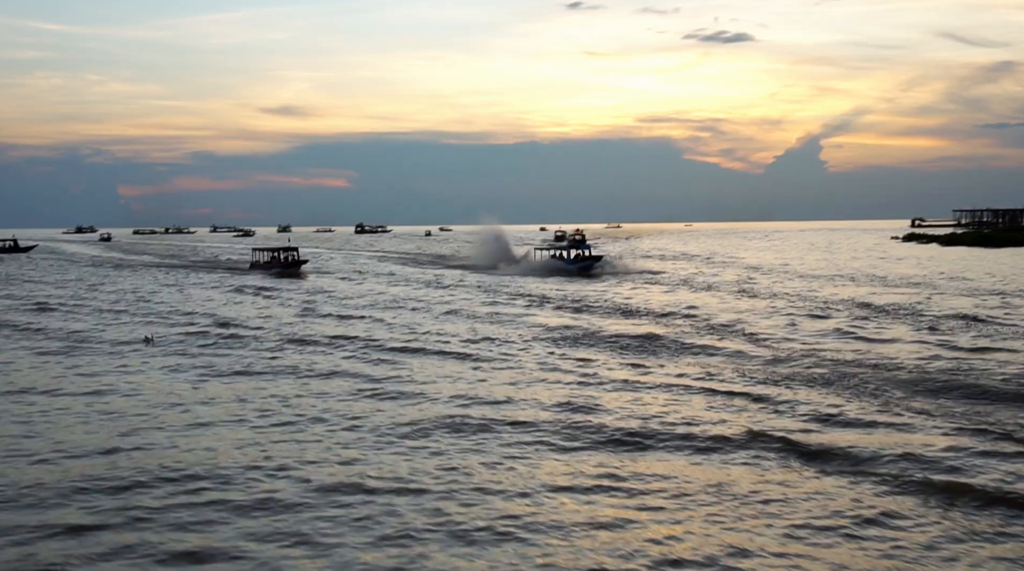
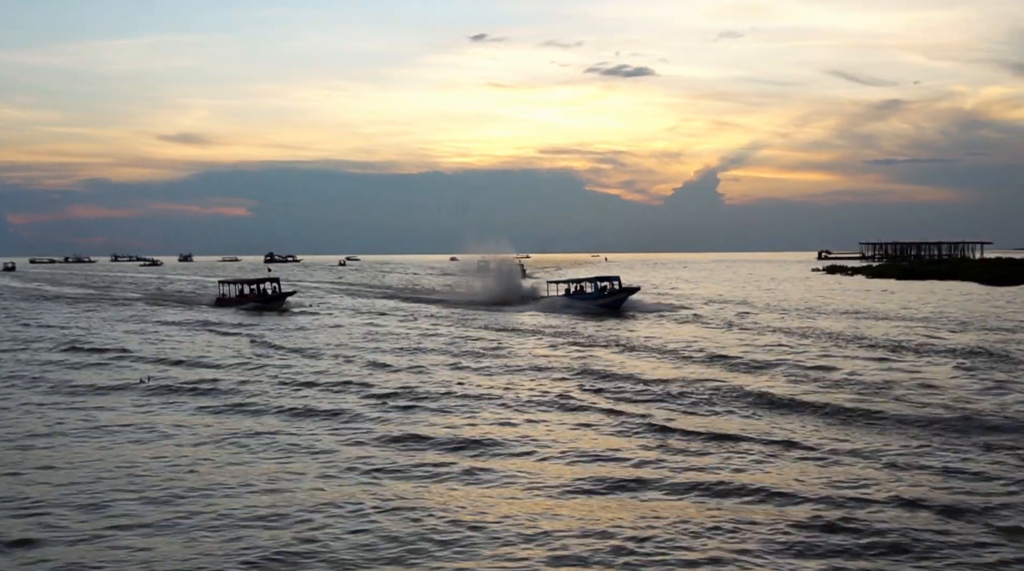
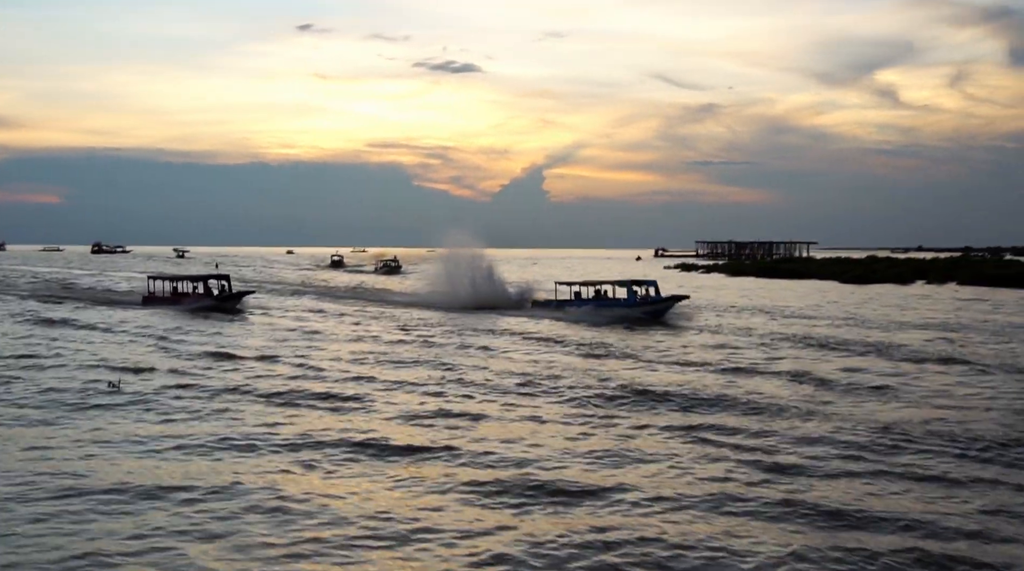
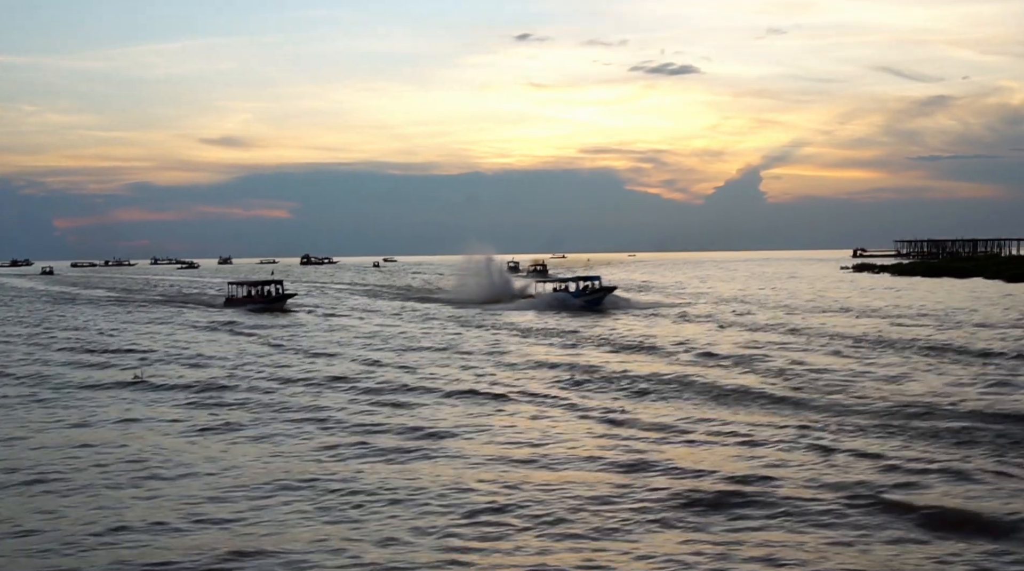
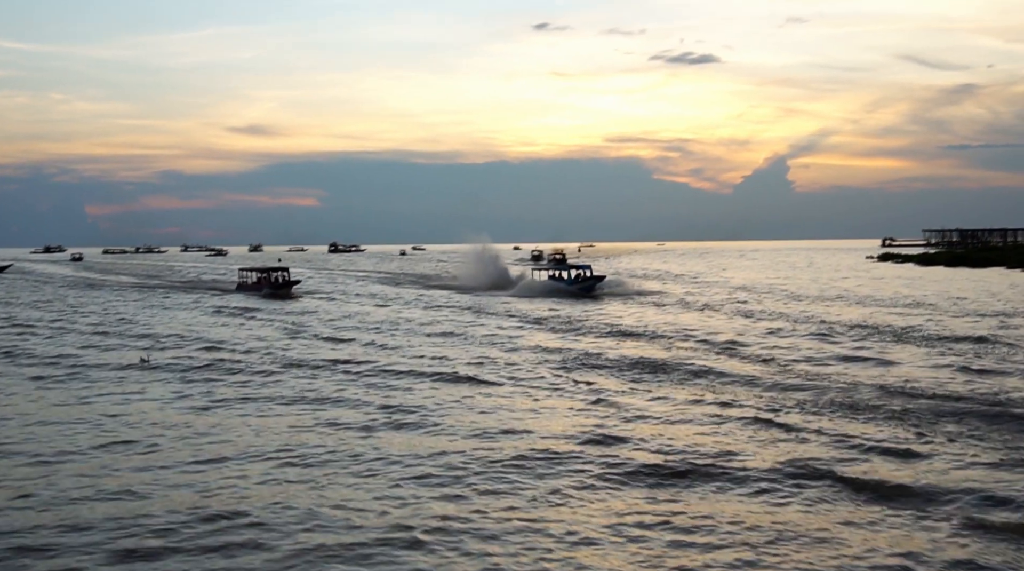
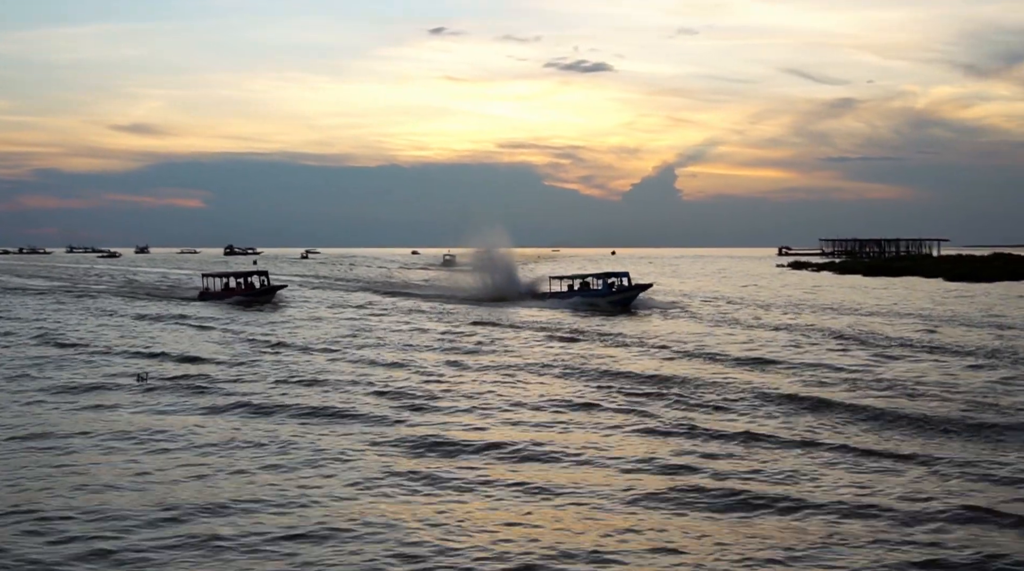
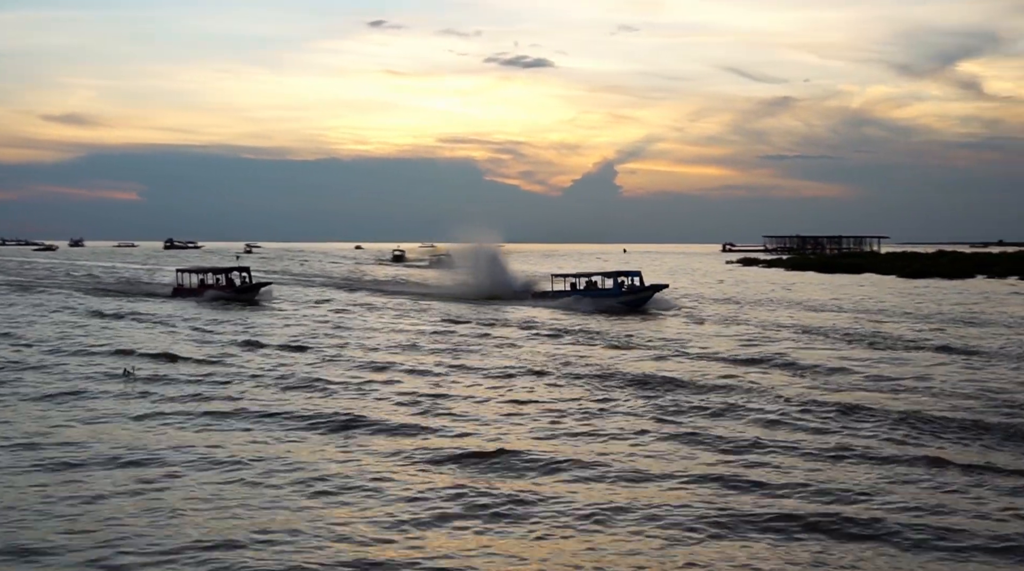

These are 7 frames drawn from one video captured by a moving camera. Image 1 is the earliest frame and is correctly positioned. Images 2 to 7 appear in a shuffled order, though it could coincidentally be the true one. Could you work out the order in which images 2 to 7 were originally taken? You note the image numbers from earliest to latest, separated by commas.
5, 4, 2, 6, 7, 3
